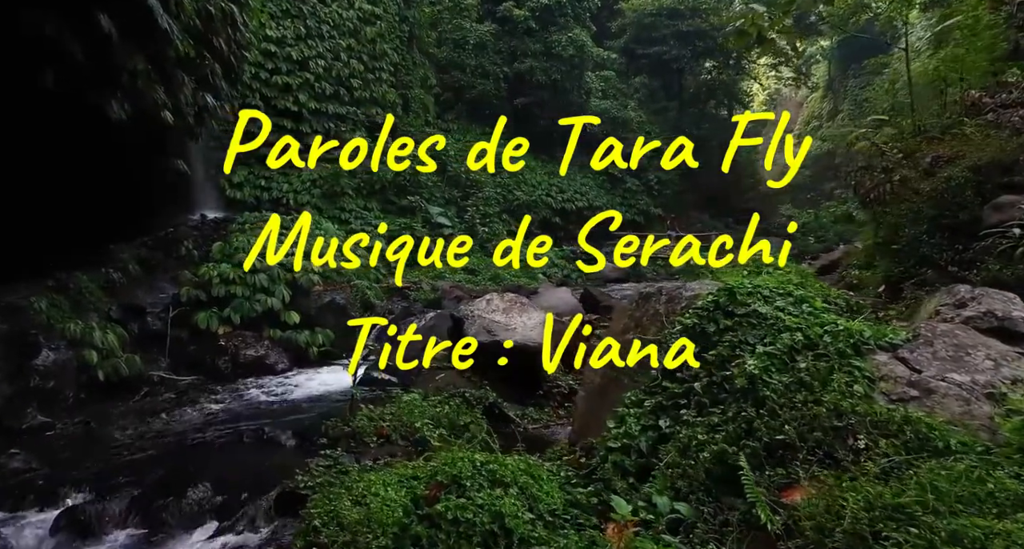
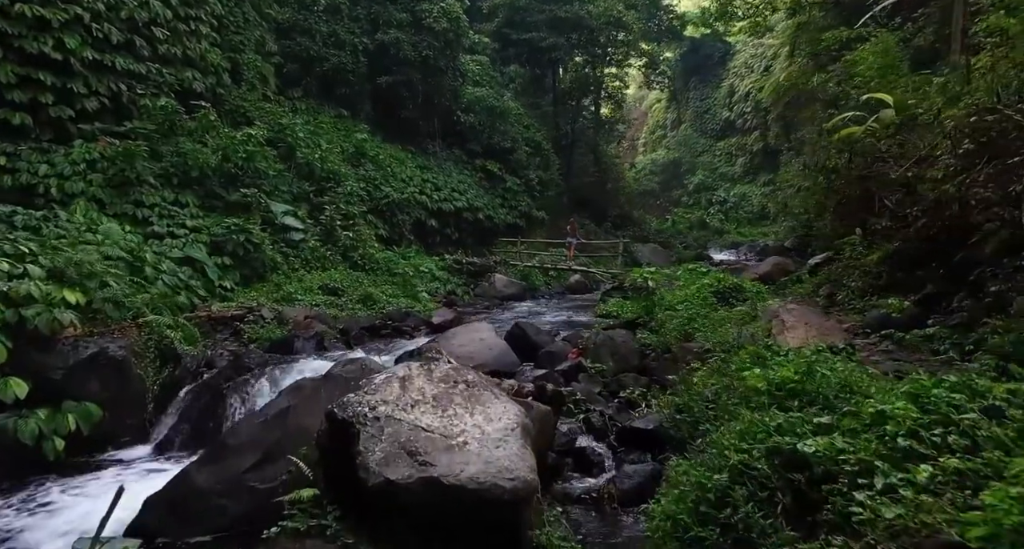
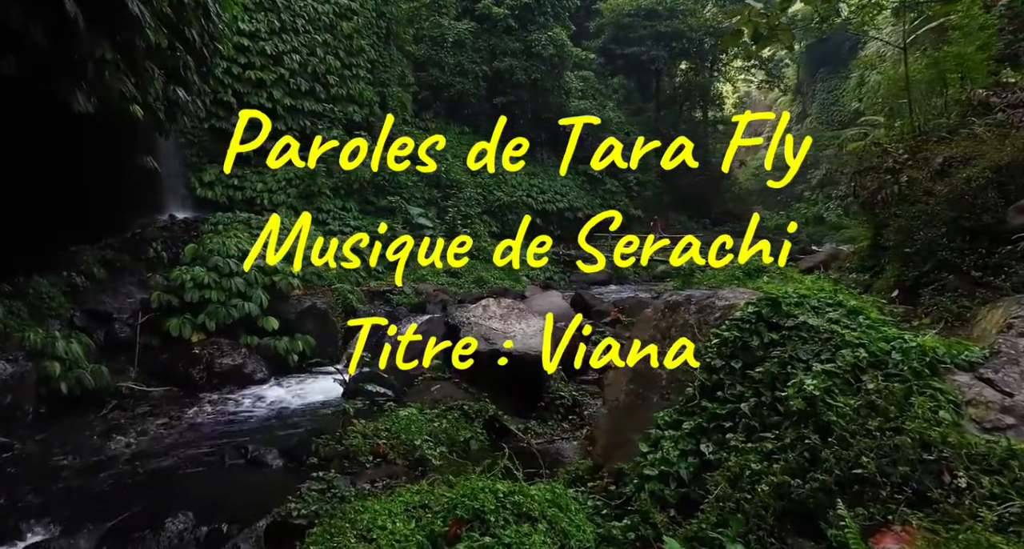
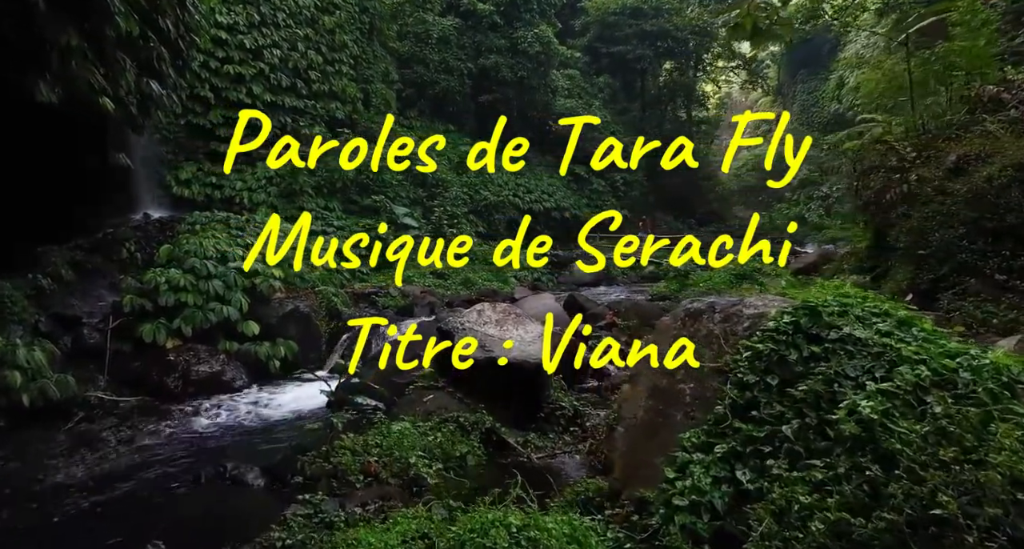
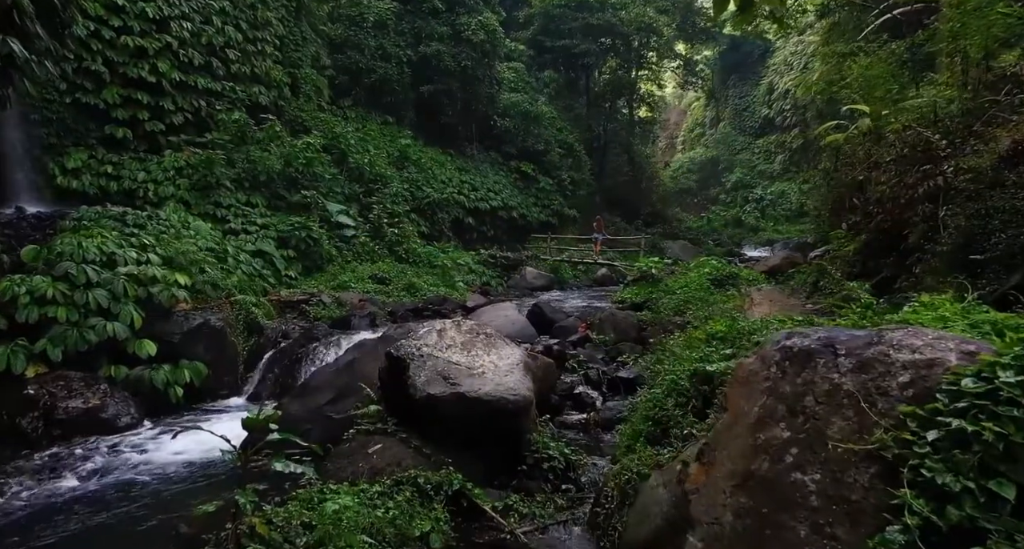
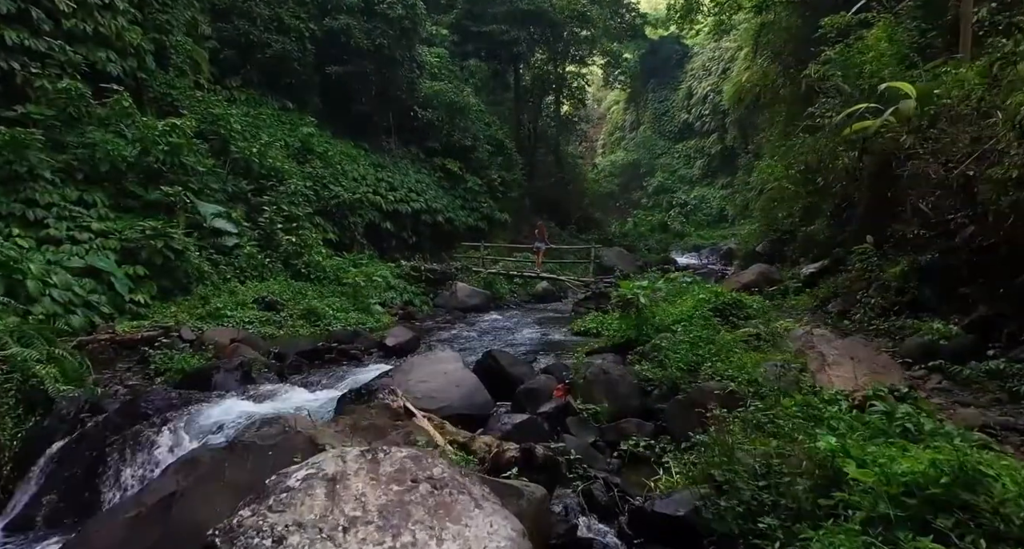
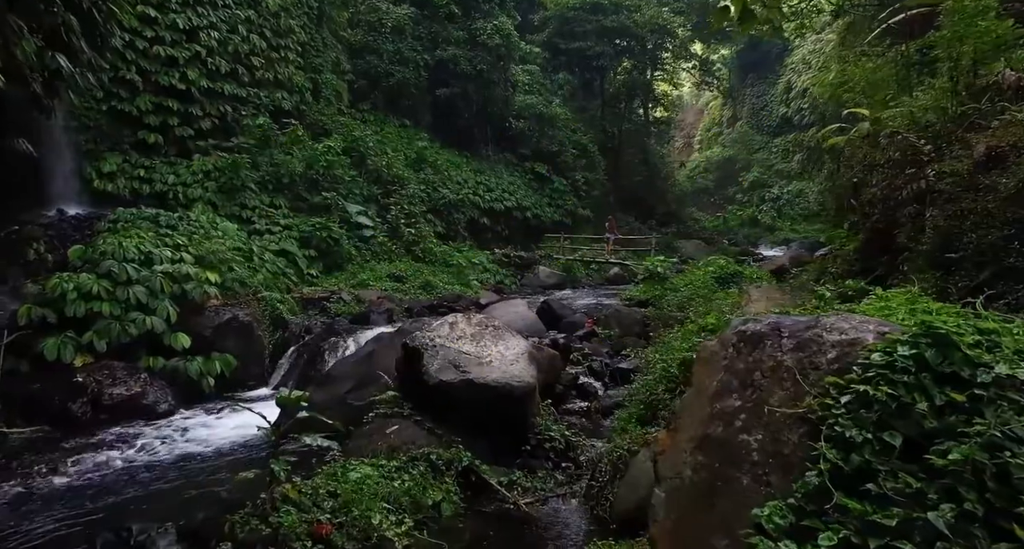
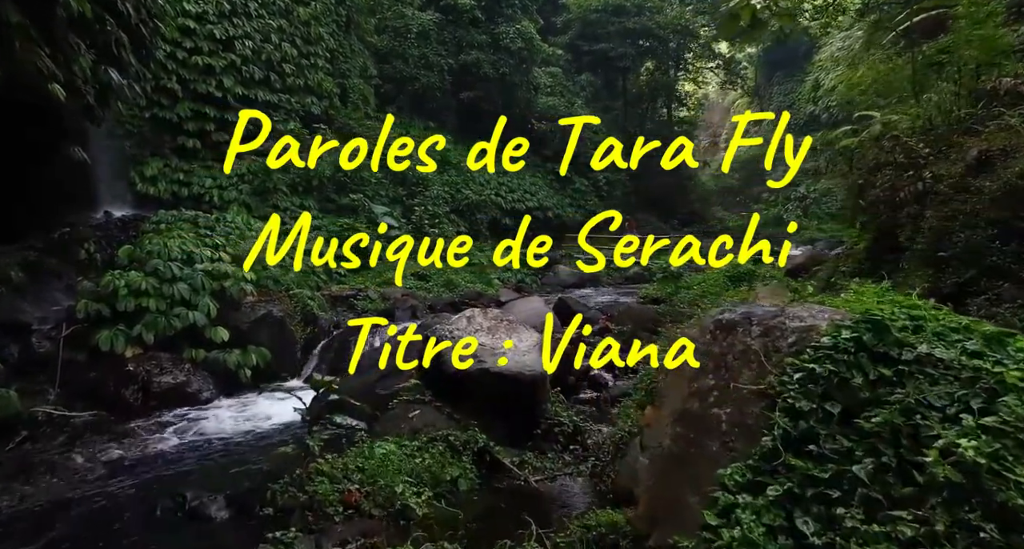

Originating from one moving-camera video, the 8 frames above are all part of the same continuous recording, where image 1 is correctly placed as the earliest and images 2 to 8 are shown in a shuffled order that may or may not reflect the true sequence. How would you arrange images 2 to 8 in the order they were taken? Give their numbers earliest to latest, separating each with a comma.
3, 4, 8, 7, 5, 2, 6
